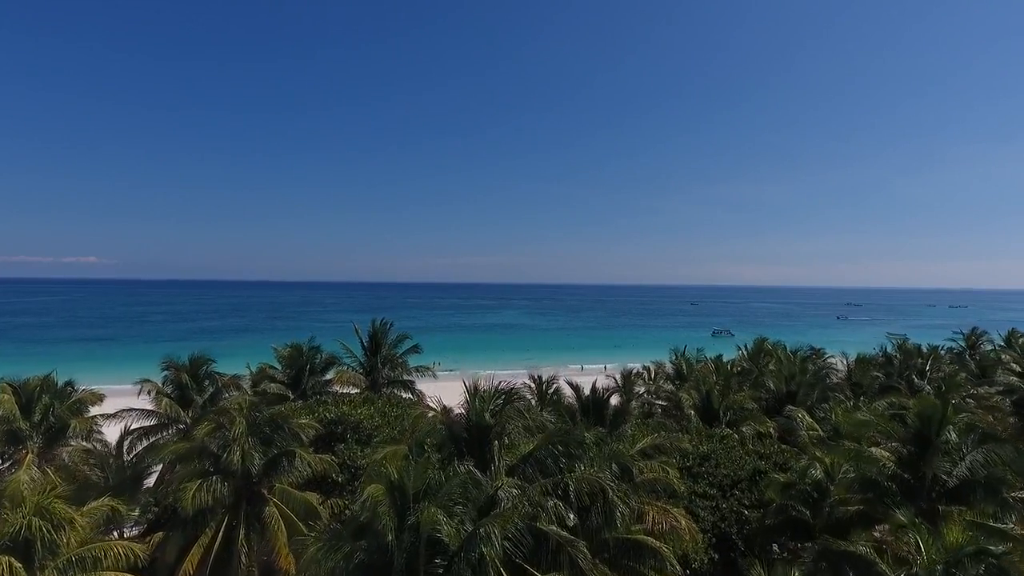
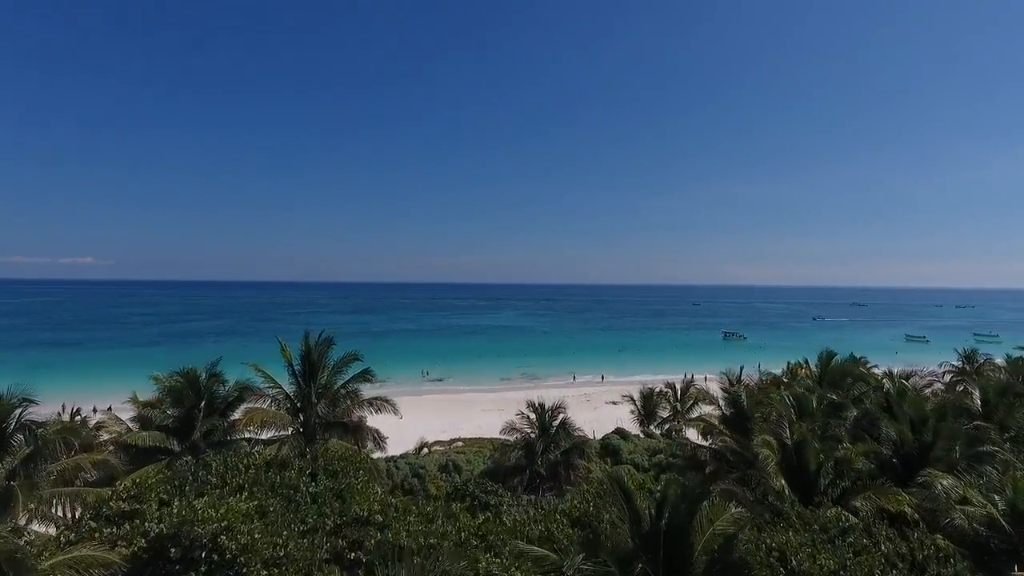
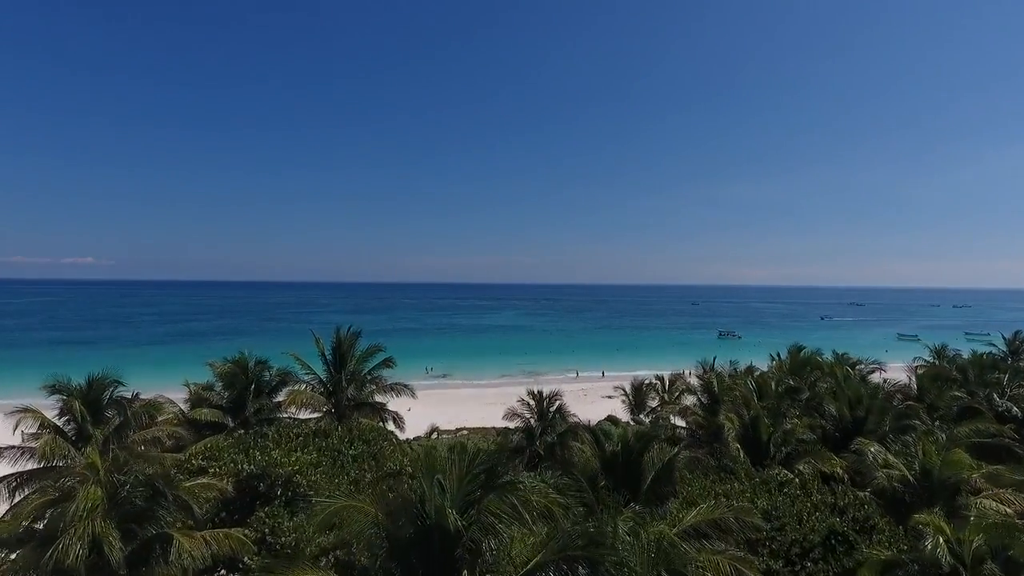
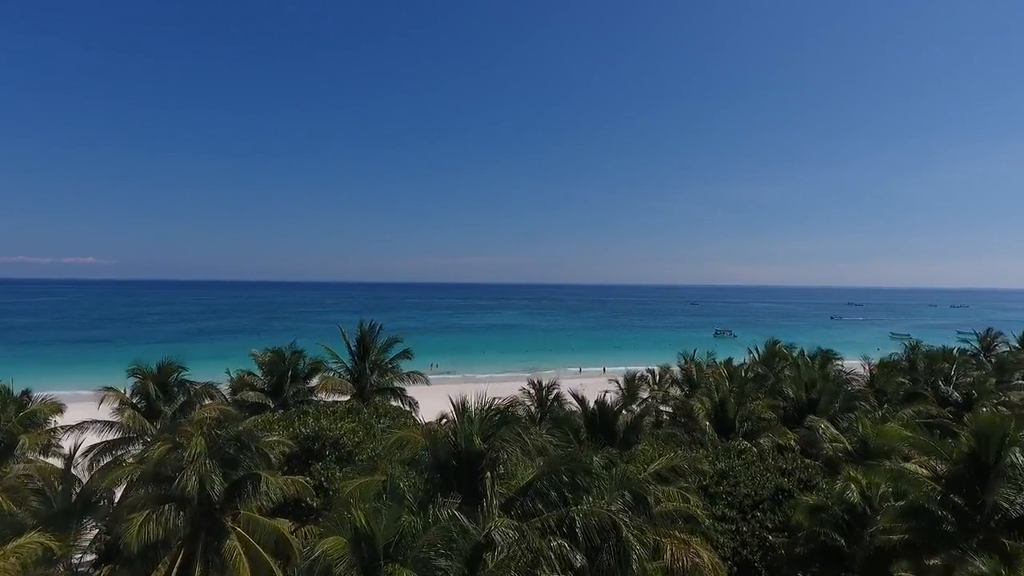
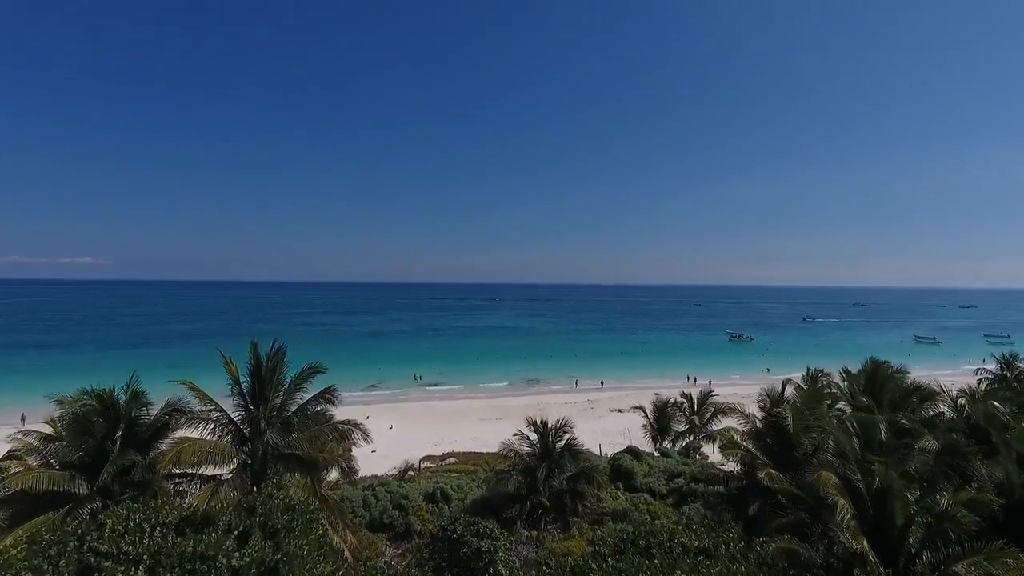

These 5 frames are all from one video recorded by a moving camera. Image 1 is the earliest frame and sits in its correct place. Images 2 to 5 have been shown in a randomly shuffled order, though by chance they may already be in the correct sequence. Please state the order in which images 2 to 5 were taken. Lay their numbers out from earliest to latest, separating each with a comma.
4, 3, 2, 5
